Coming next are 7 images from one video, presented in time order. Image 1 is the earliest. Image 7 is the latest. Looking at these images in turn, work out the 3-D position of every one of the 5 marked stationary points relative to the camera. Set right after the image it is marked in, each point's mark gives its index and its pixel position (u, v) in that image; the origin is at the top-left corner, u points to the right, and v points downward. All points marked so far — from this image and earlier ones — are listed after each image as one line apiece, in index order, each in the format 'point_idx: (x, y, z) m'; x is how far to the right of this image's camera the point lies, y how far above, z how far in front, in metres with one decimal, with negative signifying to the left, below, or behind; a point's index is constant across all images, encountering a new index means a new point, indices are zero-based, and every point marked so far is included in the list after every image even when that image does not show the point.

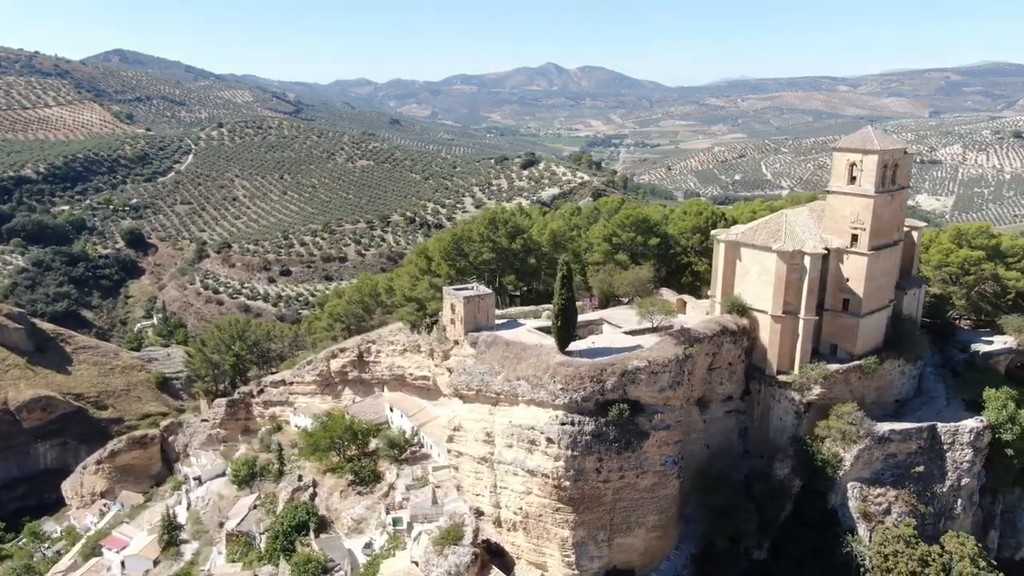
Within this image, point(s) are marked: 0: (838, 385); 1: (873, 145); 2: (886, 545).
0: (+8.4, -2.5, +20.0) m
1: (+9.0, +3.5, +19.2) m
2: (+8.9, -6.1, +18.6) m
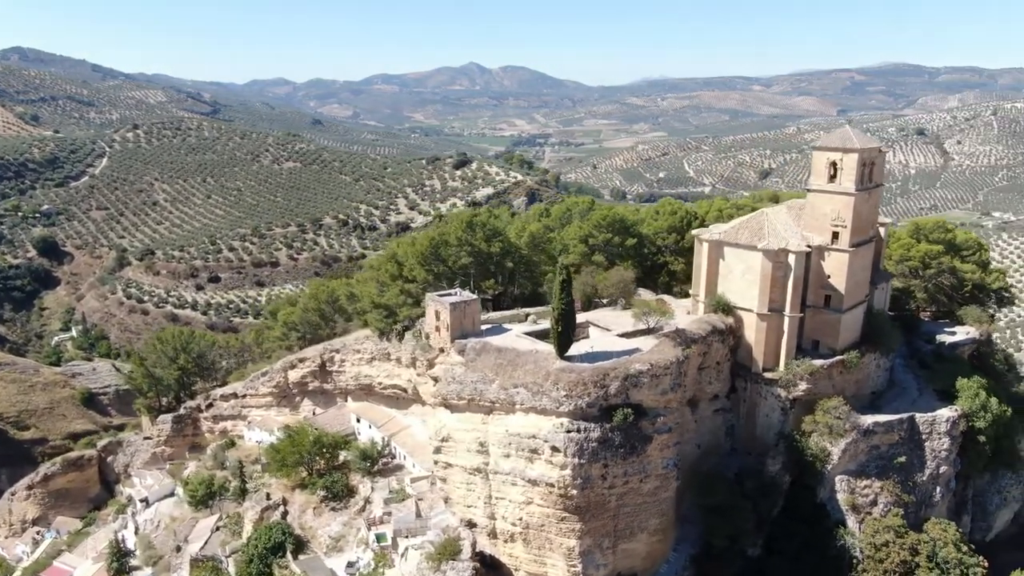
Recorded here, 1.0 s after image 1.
0: (+8.1, -2.4, +20.3) m
1: (+8.6, +3.6, +19.6) m
2: (+8.9, -6.0, +19.0) m
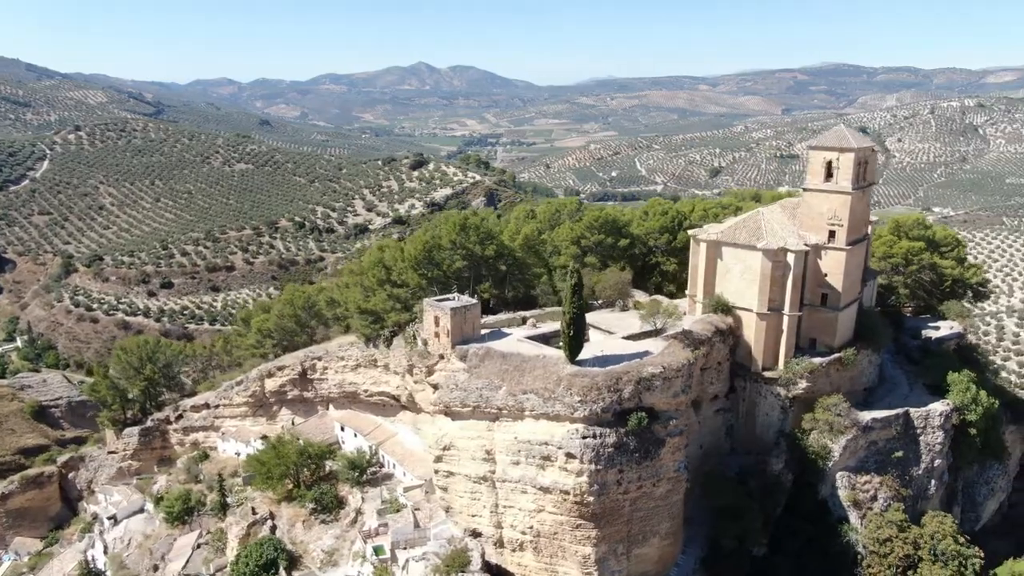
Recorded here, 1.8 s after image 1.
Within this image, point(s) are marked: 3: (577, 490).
0: (+8.2, -2.4, +20.5) m
1: (+8.6, +3.7, +19.8) m
2: (+9.0, -6.0, +19.2) m
3: (+1.4, -4.2, +16.3) m
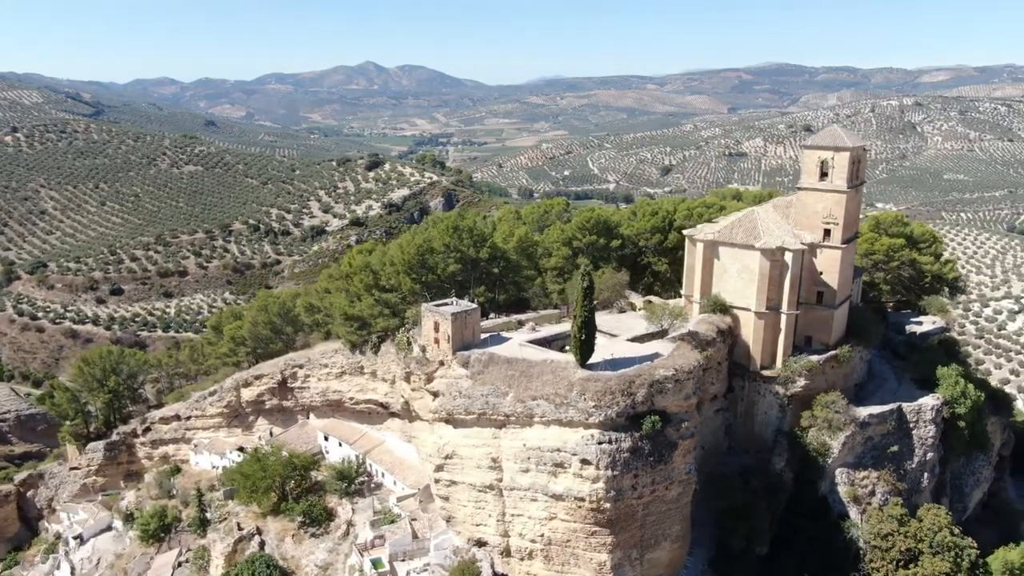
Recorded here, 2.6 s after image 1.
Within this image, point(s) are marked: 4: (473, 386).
0: (+8.1, -2.3, +20.6) m
1: (+8.5, +3.7, +19.9) m
2: (+9.2, -5.9, +19.4) m
3: (+1.7, -4.3, +16.1) m
4: (-0.9, -2.3, +18.0) m
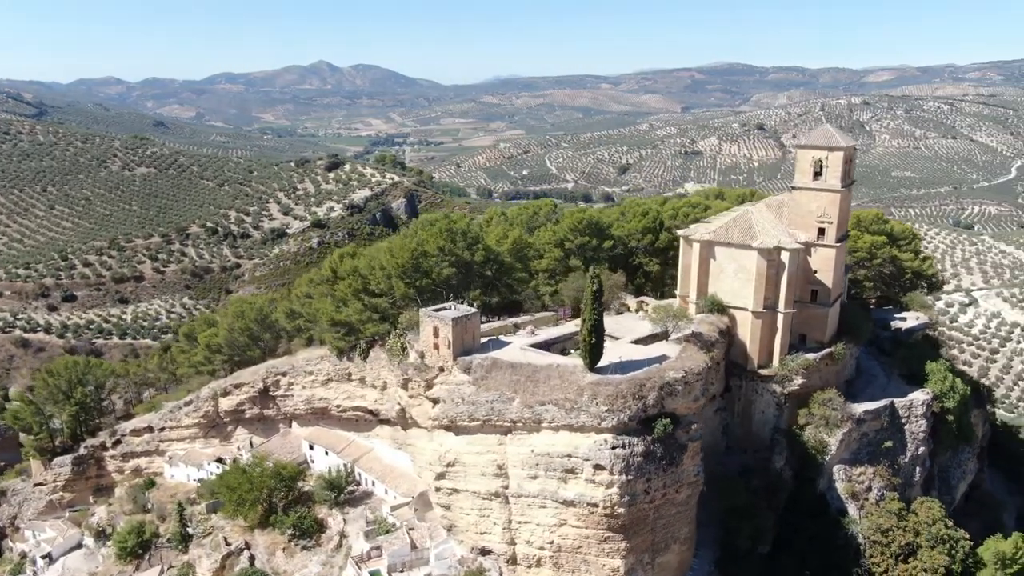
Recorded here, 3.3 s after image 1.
0: (+8.1, -2.3, +20.8) m
1: (+8.4, +3.8, +20.1) m
2: (+9.2, -5.9, +19.6) m
3: (+1.9, -4.4, +15.9) m
4: (-0.8, -2.4, +17.7) m
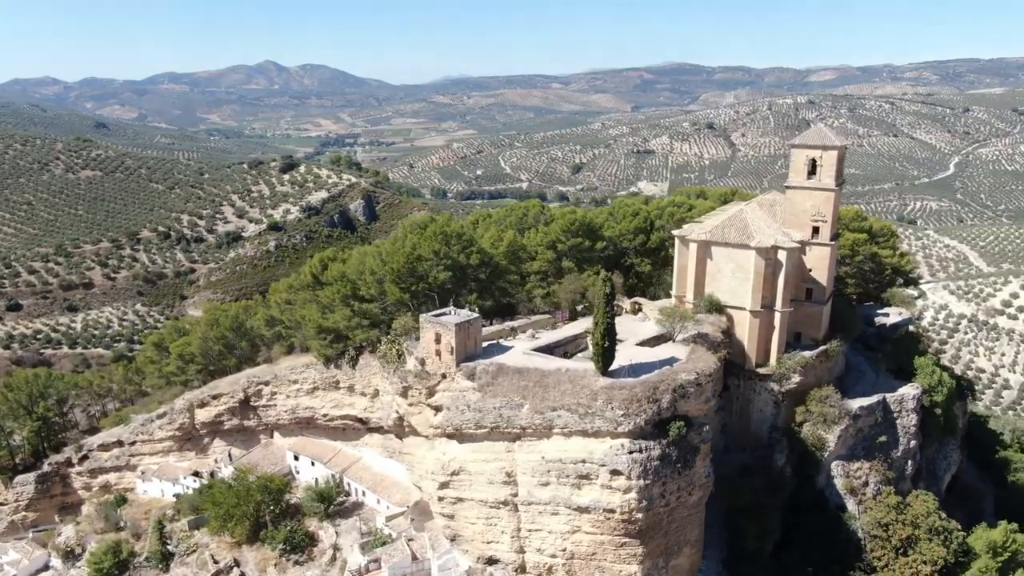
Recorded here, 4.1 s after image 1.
0: (+8.0, -2.2, +20.9) m
1: (+8.3, +3.8, +20.3) m
2: (+9.3, -5.8, +19.8) m
3: (+2.2, -4.4, +15.7) m
4: (-0.6, -2.5, +17.3) m
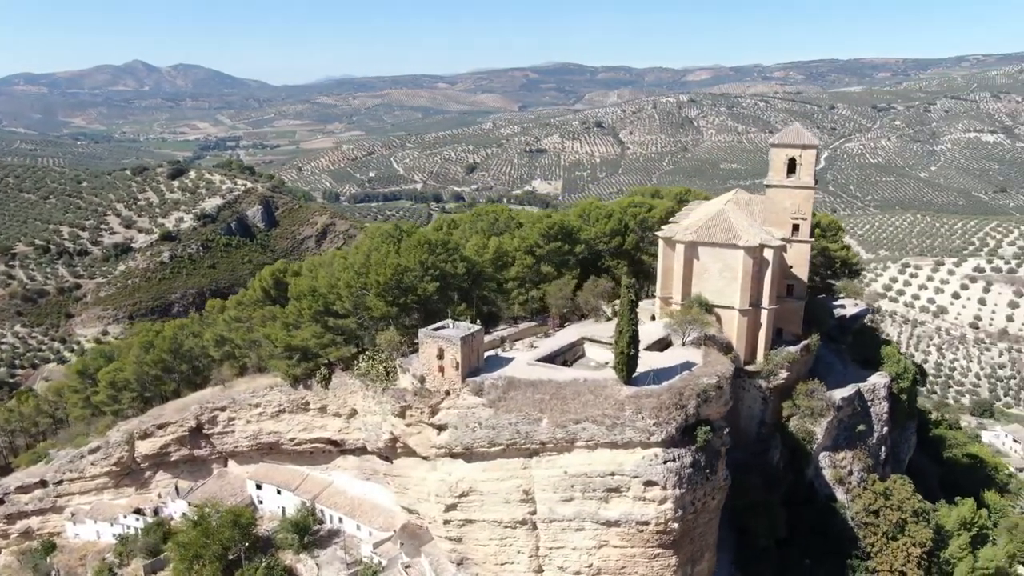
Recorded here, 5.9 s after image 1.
0: (+7.8, -2.1, +21.3) m
1: (+7.9, +3.9, +20.7) m
2: (+9.3, -5.6, +20.4) m
3: (+2.8, -4.5, +15.3) m
4: (-0.3, -2.7, +16.5) m
